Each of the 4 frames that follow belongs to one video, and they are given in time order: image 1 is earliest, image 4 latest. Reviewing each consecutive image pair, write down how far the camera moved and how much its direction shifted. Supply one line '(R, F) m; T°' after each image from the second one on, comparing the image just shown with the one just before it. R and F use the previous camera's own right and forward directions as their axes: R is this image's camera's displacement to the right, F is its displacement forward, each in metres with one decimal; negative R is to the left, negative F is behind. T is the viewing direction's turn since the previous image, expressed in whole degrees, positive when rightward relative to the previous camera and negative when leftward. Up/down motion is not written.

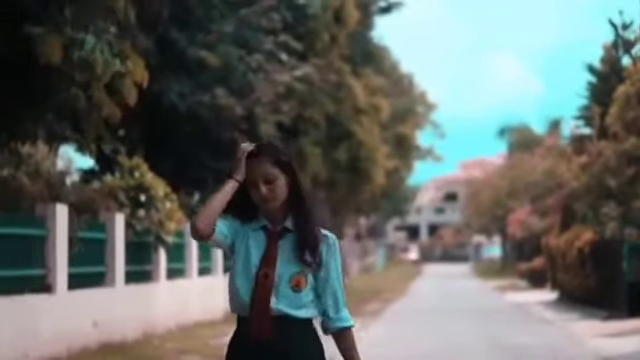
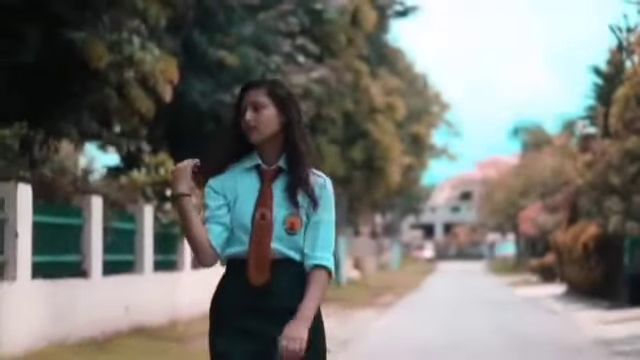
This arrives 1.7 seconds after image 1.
(0.0, -1.3) m; -1°
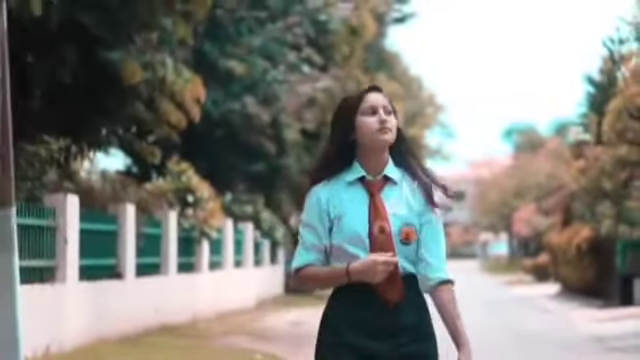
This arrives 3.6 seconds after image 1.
(-0.3, -1.4) m; 0°
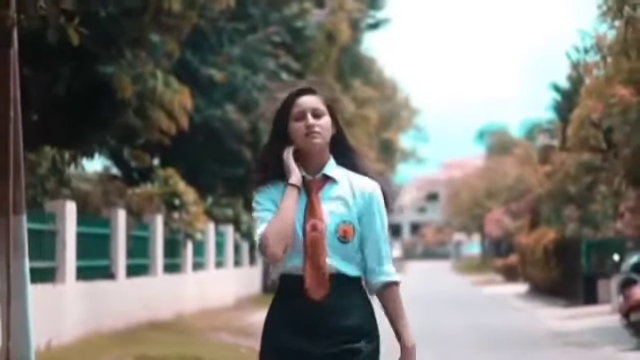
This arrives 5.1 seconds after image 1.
(-0.1, -1.2) m; +1°
